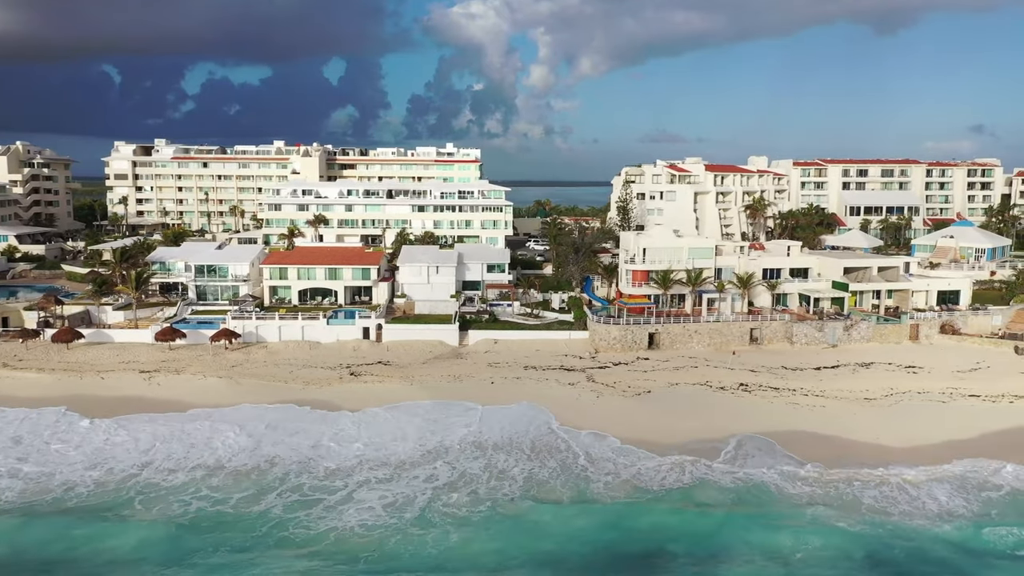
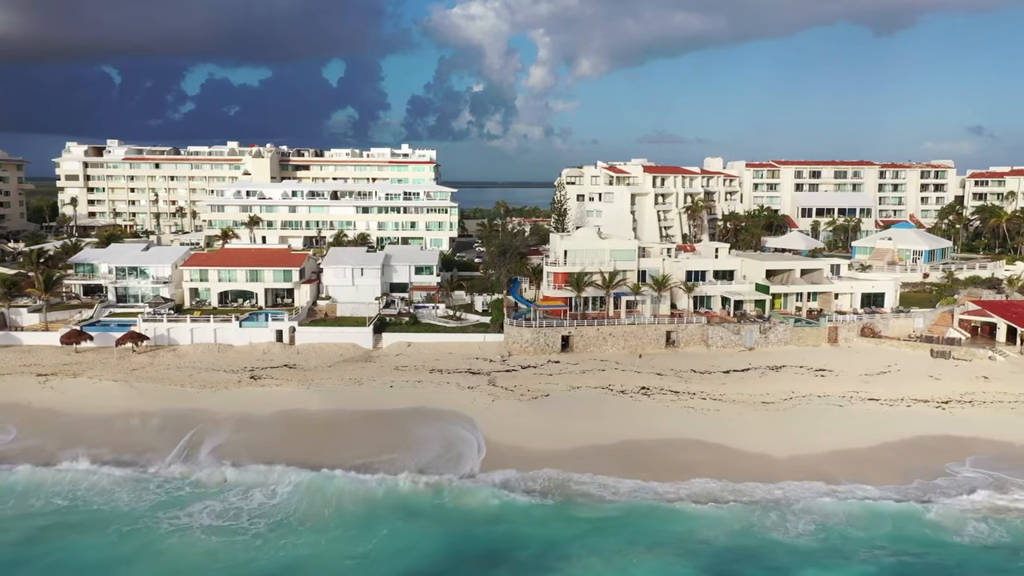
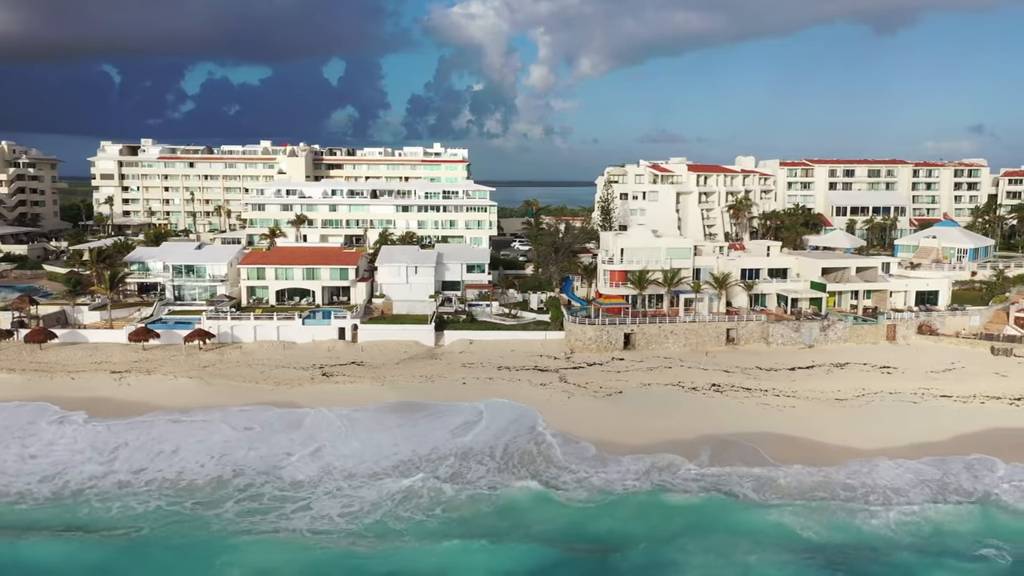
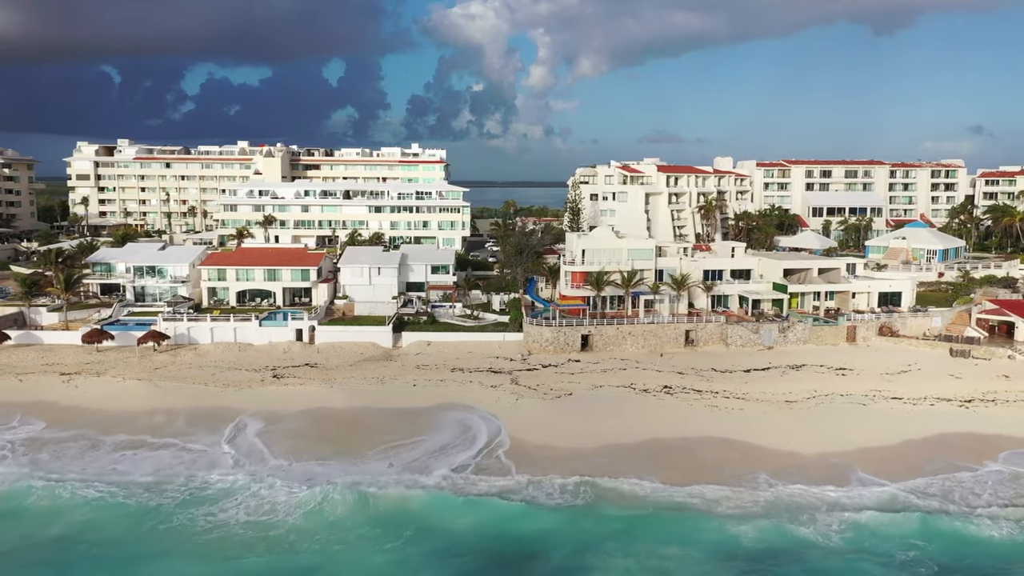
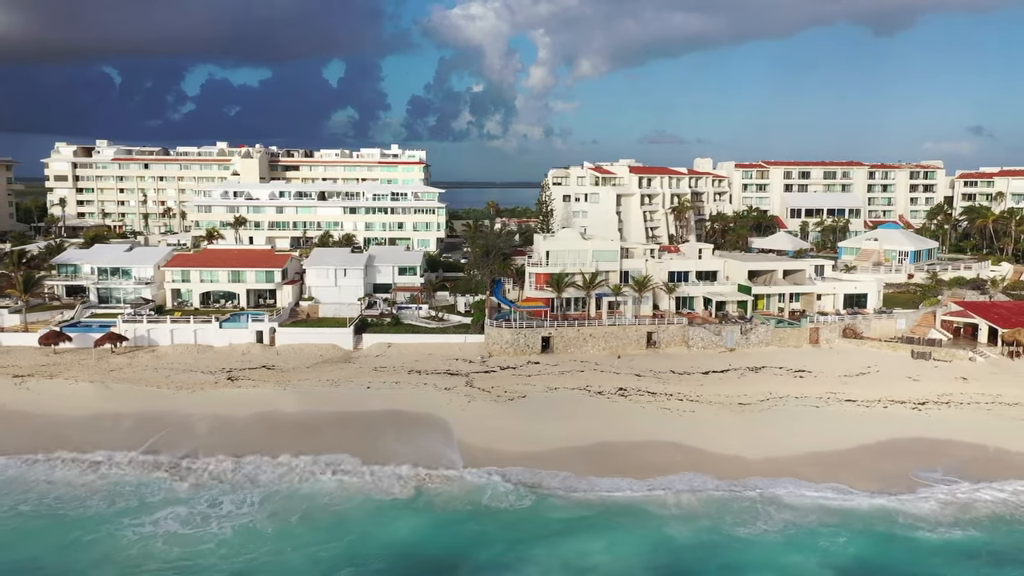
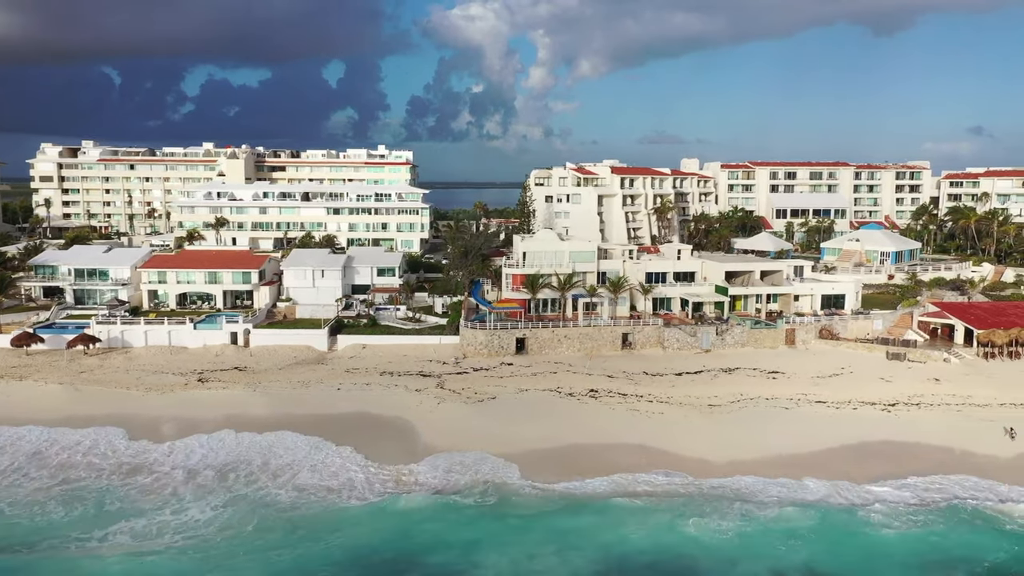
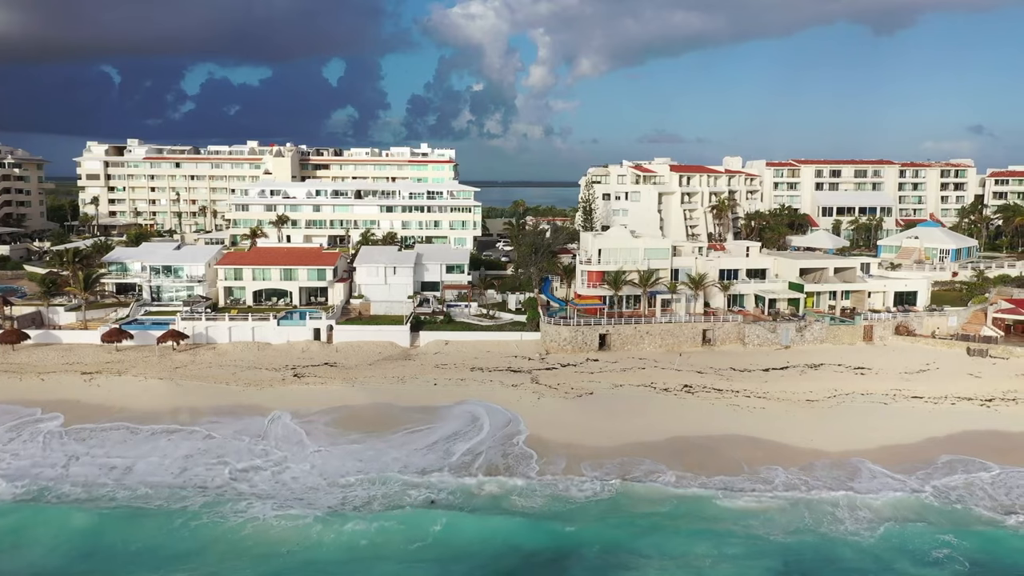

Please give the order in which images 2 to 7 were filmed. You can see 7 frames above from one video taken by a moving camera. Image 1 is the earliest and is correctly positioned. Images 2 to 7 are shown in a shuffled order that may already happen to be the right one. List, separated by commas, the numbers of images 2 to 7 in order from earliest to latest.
3, 7, 4, 2, 5, 6
